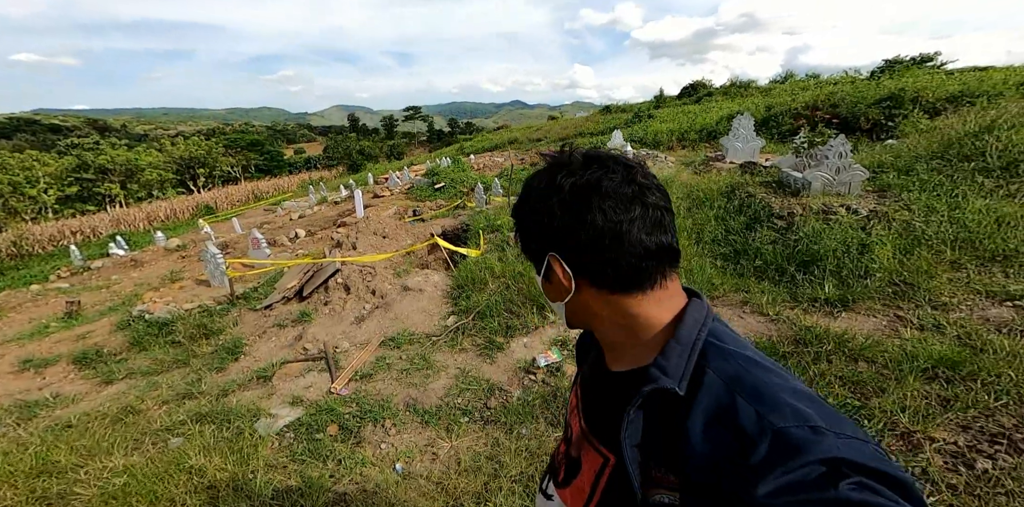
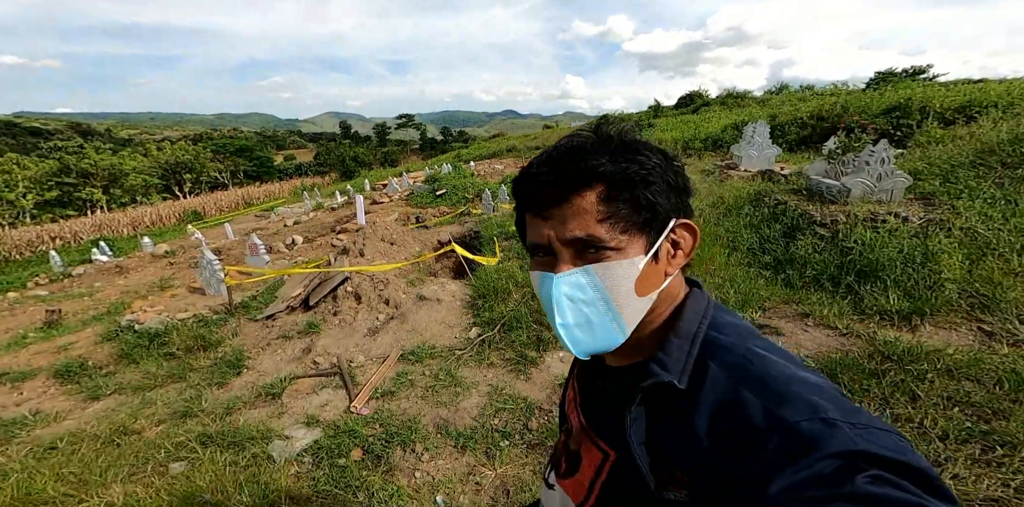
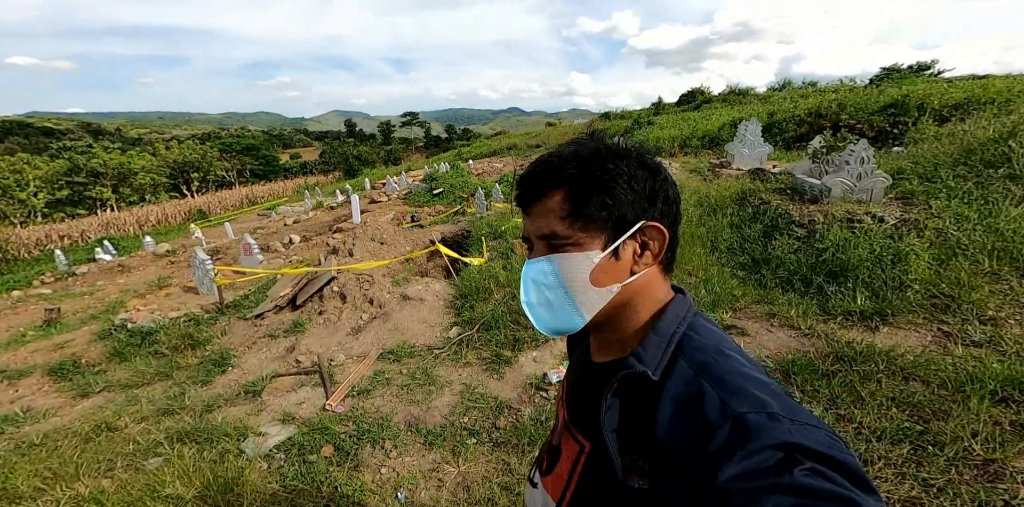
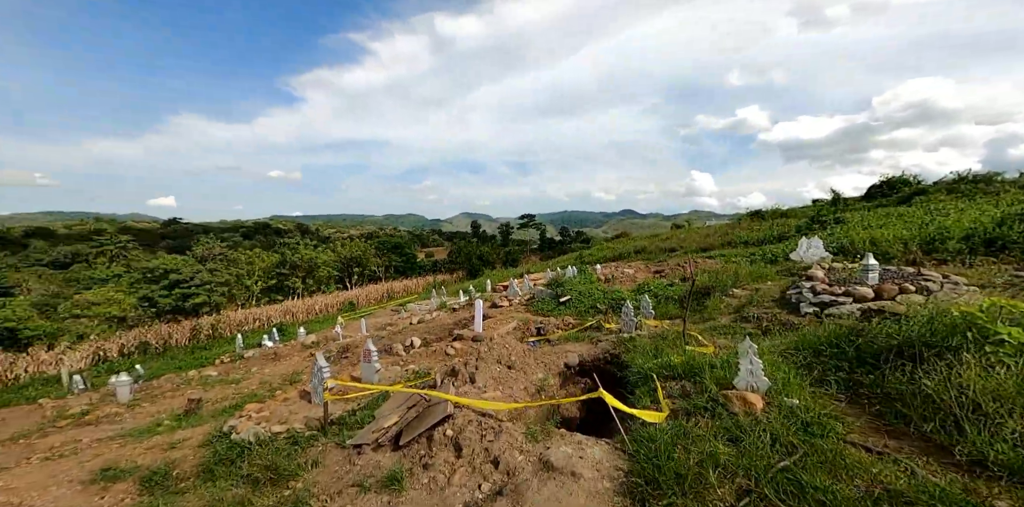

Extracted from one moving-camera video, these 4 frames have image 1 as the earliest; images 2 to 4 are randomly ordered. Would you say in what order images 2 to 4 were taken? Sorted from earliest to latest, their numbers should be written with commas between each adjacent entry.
3, 2, 4
